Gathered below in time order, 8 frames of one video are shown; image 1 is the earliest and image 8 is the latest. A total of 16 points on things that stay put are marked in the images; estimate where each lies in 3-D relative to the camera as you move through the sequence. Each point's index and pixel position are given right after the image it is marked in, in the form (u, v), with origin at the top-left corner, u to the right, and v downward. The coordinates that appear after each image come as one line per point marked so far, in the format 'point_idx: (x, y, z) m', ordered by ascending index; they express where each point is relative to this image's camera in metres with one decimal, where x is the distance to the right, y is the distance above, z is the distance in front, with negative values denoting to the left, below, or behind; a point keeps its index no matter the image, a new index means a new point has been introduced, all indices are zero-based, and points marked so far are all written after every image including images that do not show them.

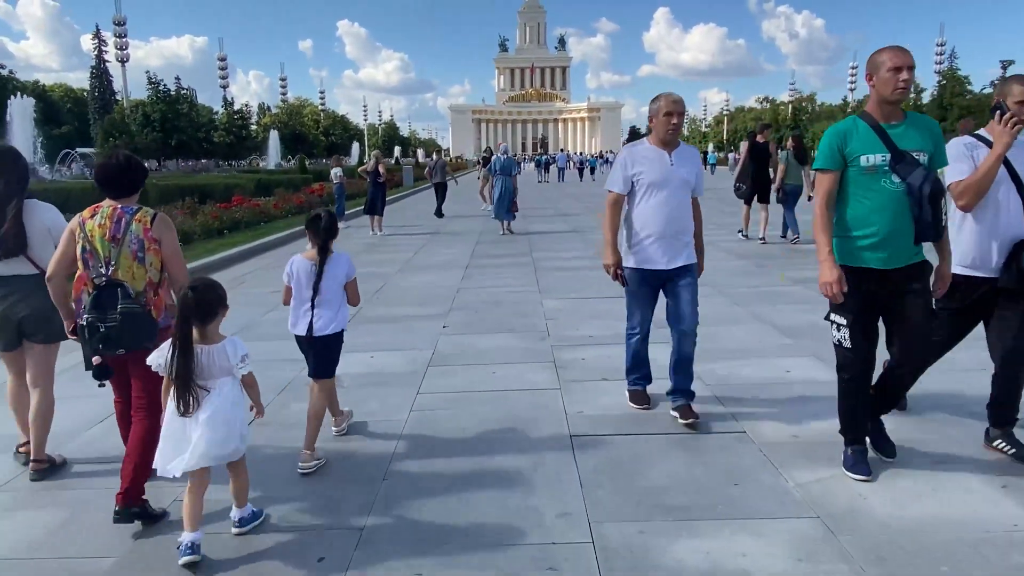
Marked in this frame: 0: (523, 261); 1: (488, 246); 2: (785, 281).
0: (+0.2, +0.5, +12.4) m
1: (-0.5, +0.8, +14.4) m
2: (+3.6, +0.1, +9.7) m
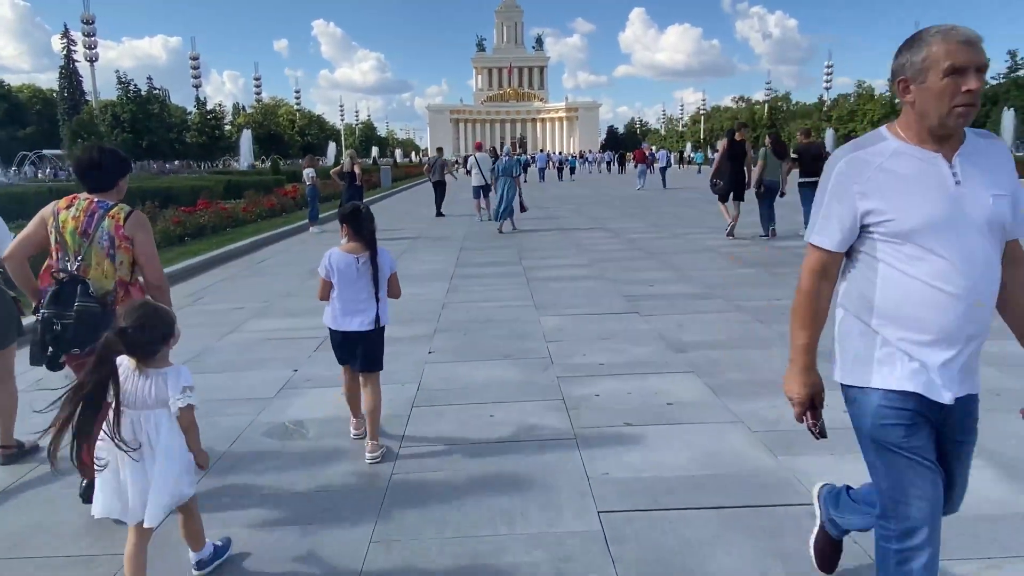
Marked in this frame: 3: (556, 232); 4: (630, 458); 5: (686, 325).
0: (0.0, +0.3, +11.4) m
1: (-0.7, +0.6, +13.3) m
2: (+3.5, -0.1, +8.8) m
3: (+1.0, +1.4, +17.1) m
4: (+0.7, -1.0, +4.2) m
5: (+1.8, -0.4, +7.3) m
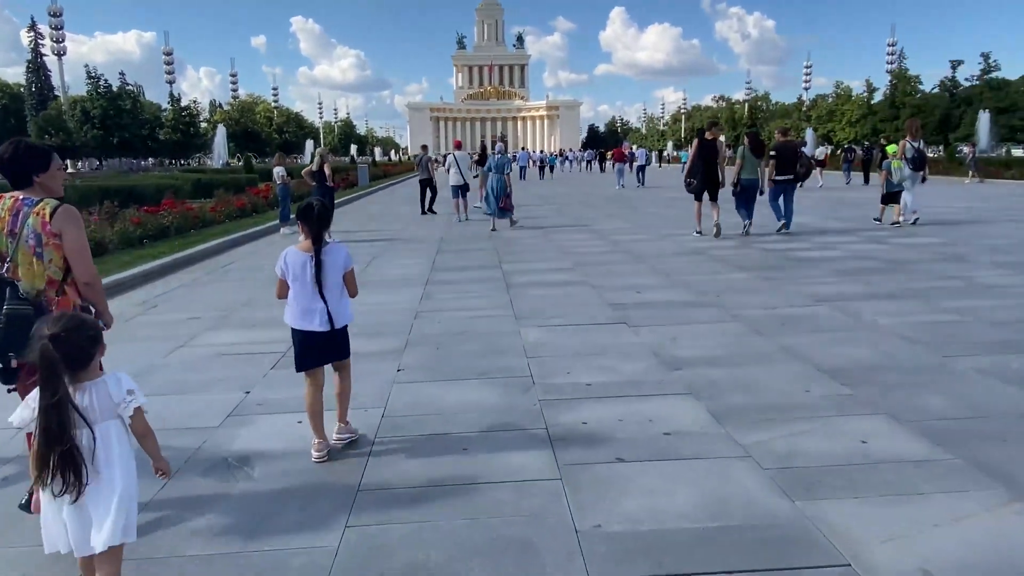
0: (-0.3, +0.2, +10.7) m
1: (-1.1, +0.6, +12.7) m
2: (+3.3, -0.1, +8.3) m
3: (+0.6, +1.3, +16.6) m
4: (+0.6, -1.1, +3.6) m
5: (+1.6, -0.5, +6.7) m
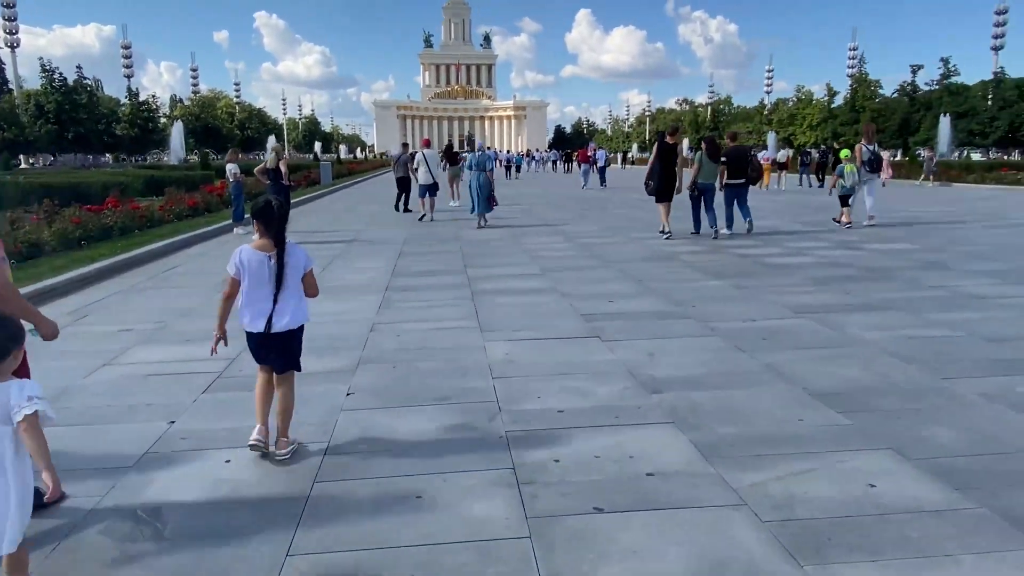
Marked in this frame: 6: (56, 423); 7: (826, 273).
0: (-0.8, +0.1, +10.1) m
1: (-1.7, +0.5, +12.0) m
2: (+2.9, -0.3, +7.8) m
3: (-0.2, +1.2, +16.0) m
4: (+0.4, -1.2, +3.1) m
5: (+1.2, -0.6, +6.2) m
6: (-3.2, -0.9, +5.0) m
7: (+4.4, +0.2, +10.2) m
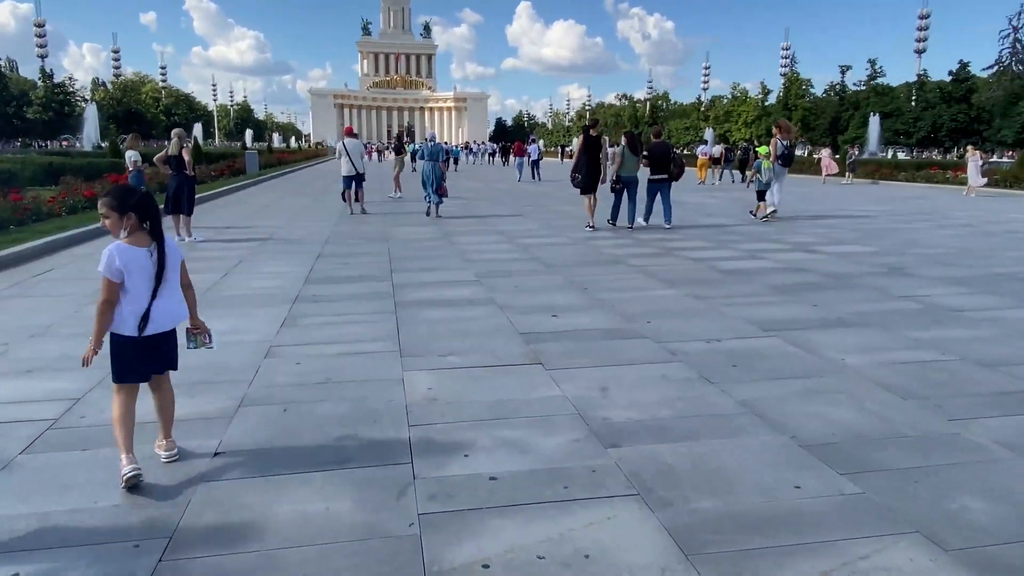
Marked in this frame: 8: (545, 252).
0: (-1.7, 0.0, +8.9) m
1: (-2.7, +0.4, +10.7) m
2: (+2.2, -0.4, +6.9) m
3: (-1.6, +1.2, +14.7) m
4: (+0.1, -1.4, +2.0) m
5: (+0.7, -0.7, +5.1) m
6: (-3.6, -1.1, +3.6) m
7: (+3.6, +0.1, +9.3) m
8: (+0.6, +0.6, +12.0) m
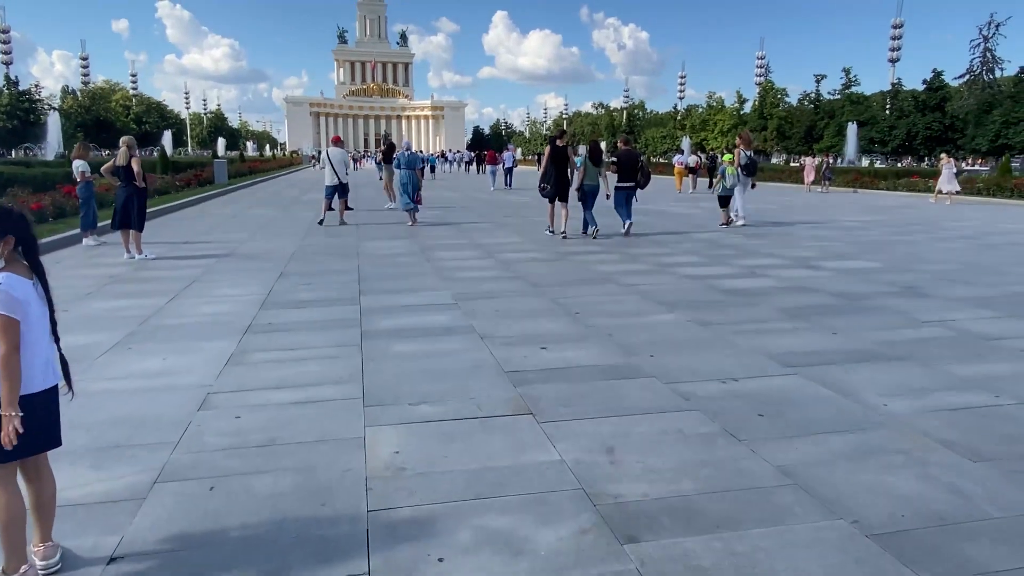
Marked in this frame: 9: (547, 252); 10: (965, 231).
0: (-1.9, -0.3, +7.9) m
1: (-3.0, 0.0, +9.7) m
2: (+2.1, -0.6, +6.0) m
3: (-1.9, +0.8, +13.7) m
4: (+0.1, -1.6, +1.0) m
5: (+0.6, -1.0, +4.2) m
6: (-3.7, -1.3, +2.5) m
7: (+3.3, -0.2, +8.5) m
8: (+0.3, +0.3, +11.0) m
9: (+0.6, +0.7, +12.9) m
10: (+10.3, +1.3, +16.2) m
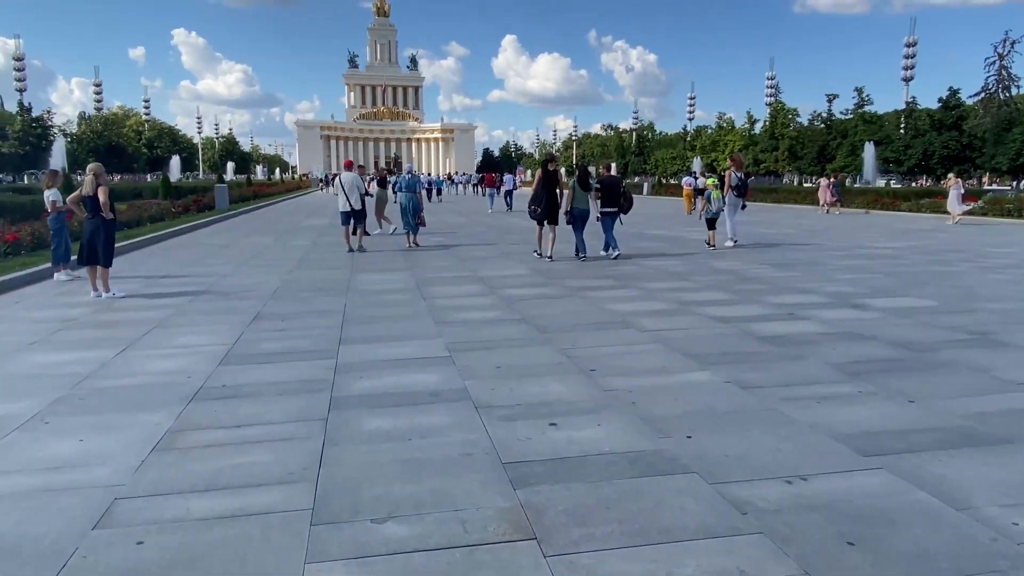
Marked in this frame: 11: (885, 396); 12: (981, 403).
0: (-1.9, -0.8, +6.6) m
1: (-2.9, -0.5, +8.5) m
2: (+2.1, -1.1, +4.7) m
3: (-1.8, +0.1, +12.5) m
4: (+0.1, -1.9, -0.3) m
5: (+0.6, -1.3, +2.9) m
6: (-3.7, -1.7, +1.3) m
7: (+3.4, -0.6, +7.2) m
8: (+0.3, -0.3, +9.8) m
9: (+0.7, 0.0, +11.7) m
10: (+10.4, +0.6, +14.8) m
11: (+3.0, -0.9, +5.8) m
12: (+3.7, -0.9, +5.6) m
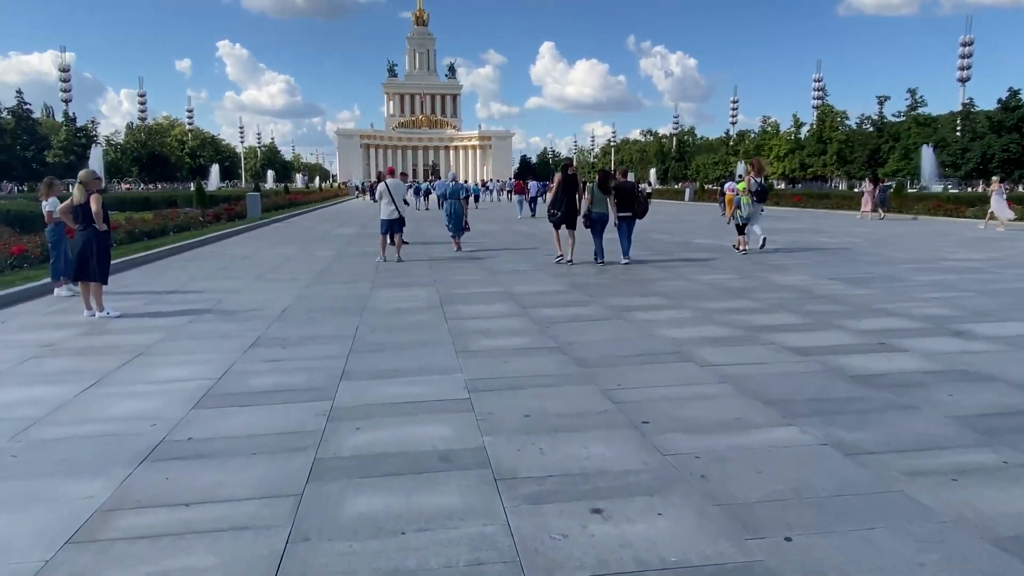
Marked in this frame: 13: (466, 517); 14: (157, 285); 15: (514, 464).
0: (-1.6, -1.0, +5.4) m
1: (-2.6, -0.7, +7.3) m
2: (+2.2, -1.3, +3.3) m
3: (-1.3, -0.2, +11.3) m
4: (-0.1, -2.1, -1.6) m
5: (+0.6, -1.5, +1.6) m
6: (-3.7, -1.9, +0.2) m
7: (+3.6, -0.9, +5.7) m
8: (+0.7, -0.5, +8.5) m
9: (+1.2, -0.3, +10.3) m
10: (+11.0, +0.3, +12.9) m
11: (+3.2, -1.1, +4.3) m
12: (+3.9, -1.1, +4.1) m
13: (-0.2, -1.2, +3.9) m
14: (-6.5, +0.1, +12.9) m
15: (0.0, -1.1, +4.6) m
